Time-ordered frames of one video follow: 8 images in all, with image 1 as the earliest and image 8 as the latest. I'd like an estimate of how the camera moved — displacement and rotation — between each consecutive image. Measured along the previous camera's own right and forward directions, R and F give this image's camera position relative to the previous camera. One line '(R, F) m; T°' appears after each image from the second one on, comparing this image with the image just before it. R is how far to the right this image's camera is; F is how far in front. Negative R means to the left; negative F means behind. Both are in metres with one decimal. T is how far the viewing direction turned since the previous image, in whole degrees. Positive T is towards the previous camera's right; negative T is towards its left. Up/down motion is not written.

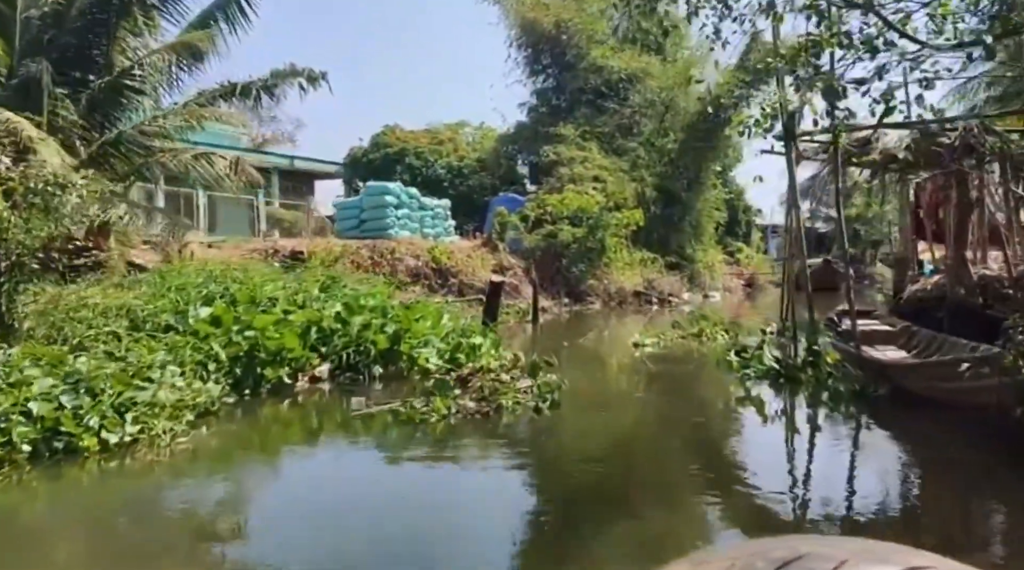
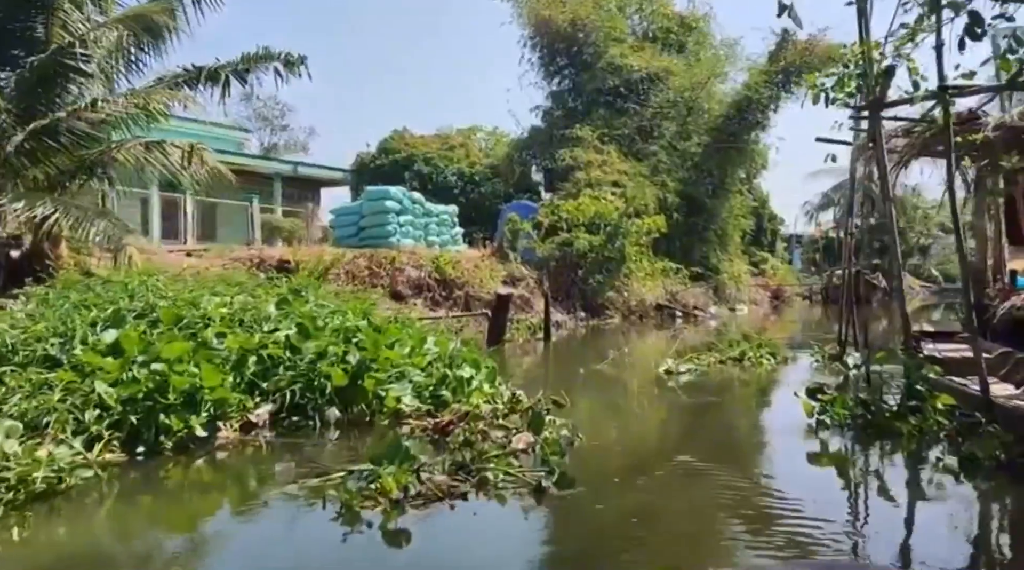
(+0.1, +1.5) m; -1°
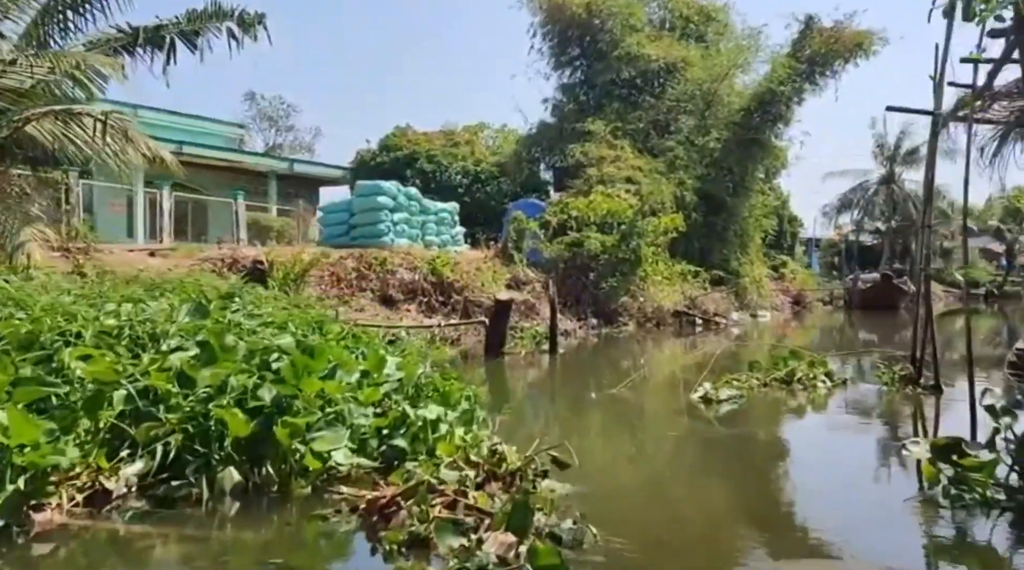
(+0.1, +1.6) m; -1°
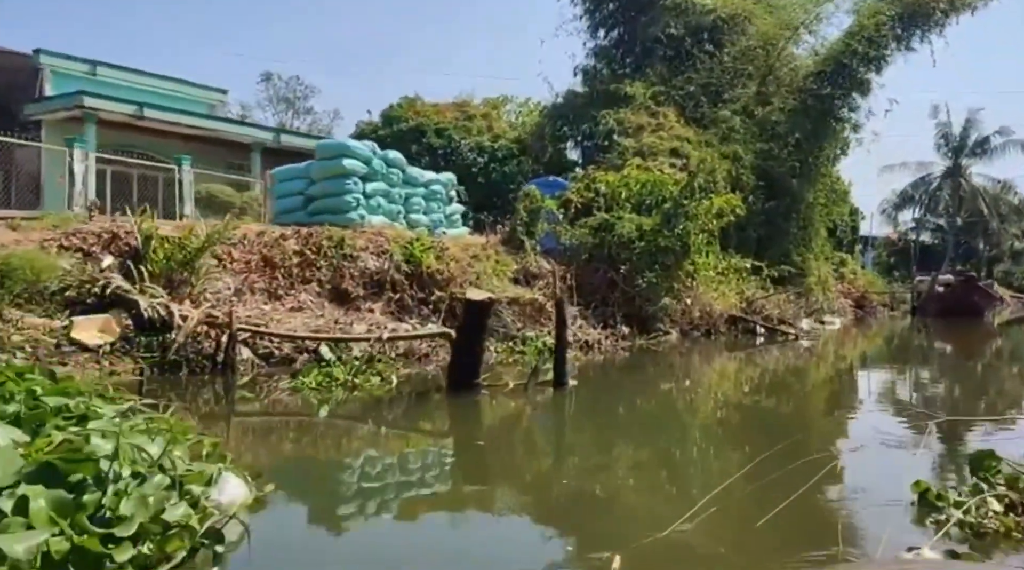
(+0.4, +3.9) m; -2°
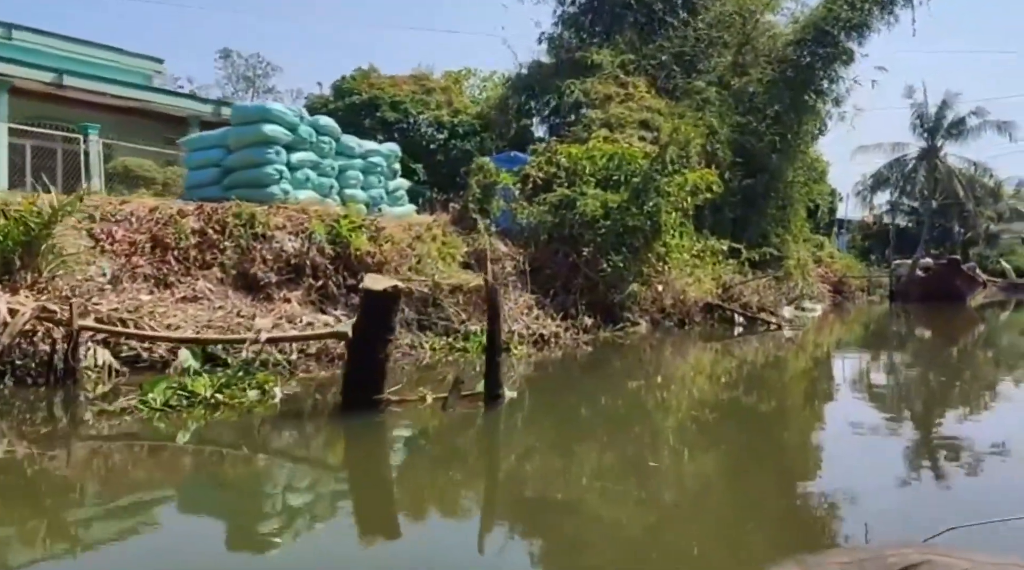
(+0.3, +1.5) m; +2°
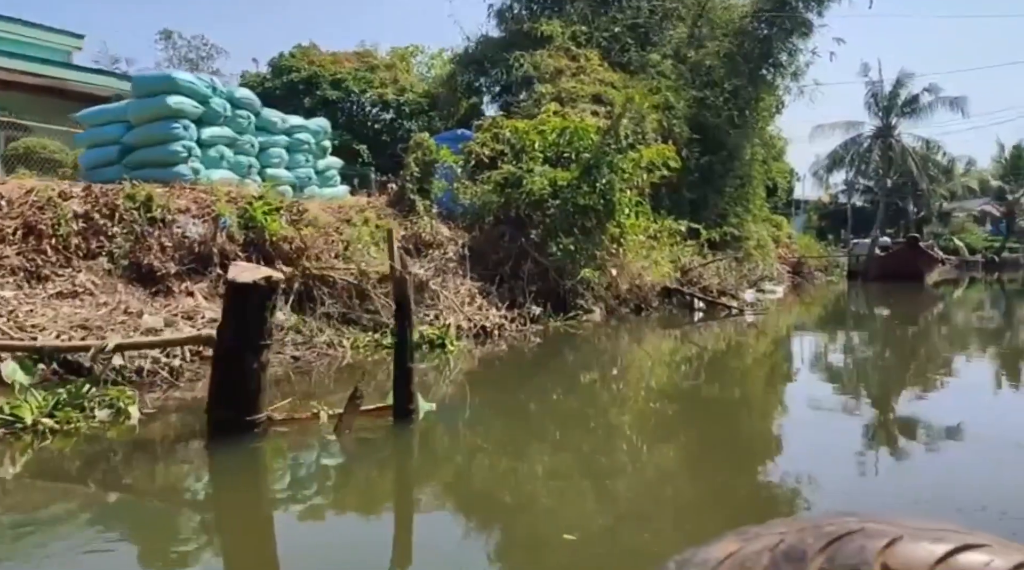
(+0.2, +1.0) m; +3°
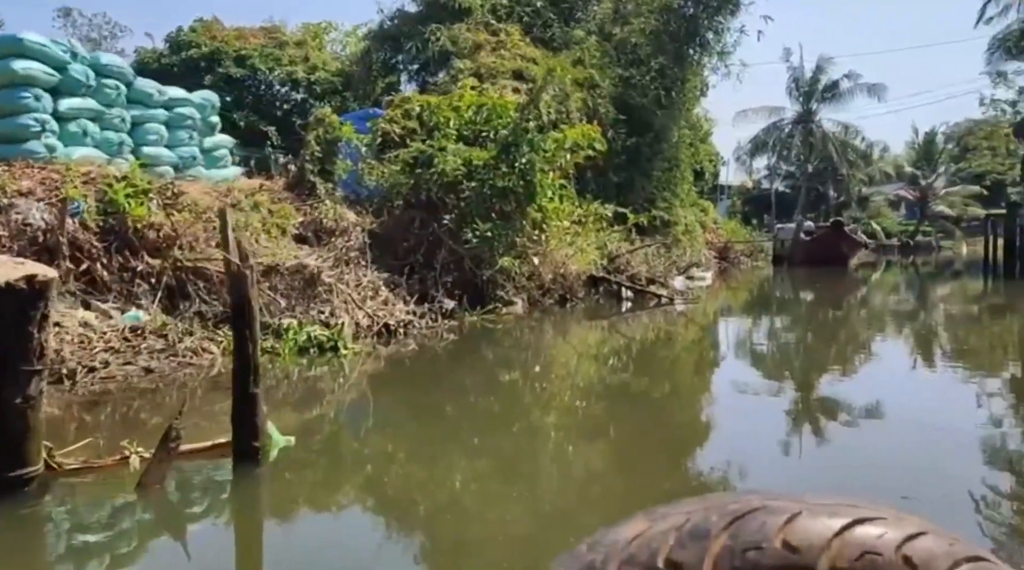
(+0.2, +1.0) m; +5°
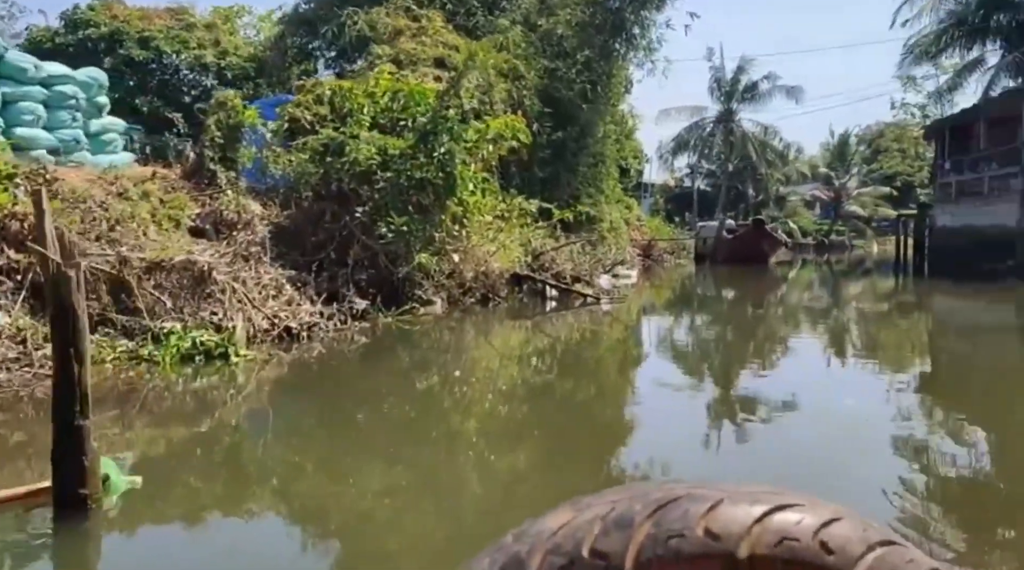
(+0.1, +0.6) m; +5°
